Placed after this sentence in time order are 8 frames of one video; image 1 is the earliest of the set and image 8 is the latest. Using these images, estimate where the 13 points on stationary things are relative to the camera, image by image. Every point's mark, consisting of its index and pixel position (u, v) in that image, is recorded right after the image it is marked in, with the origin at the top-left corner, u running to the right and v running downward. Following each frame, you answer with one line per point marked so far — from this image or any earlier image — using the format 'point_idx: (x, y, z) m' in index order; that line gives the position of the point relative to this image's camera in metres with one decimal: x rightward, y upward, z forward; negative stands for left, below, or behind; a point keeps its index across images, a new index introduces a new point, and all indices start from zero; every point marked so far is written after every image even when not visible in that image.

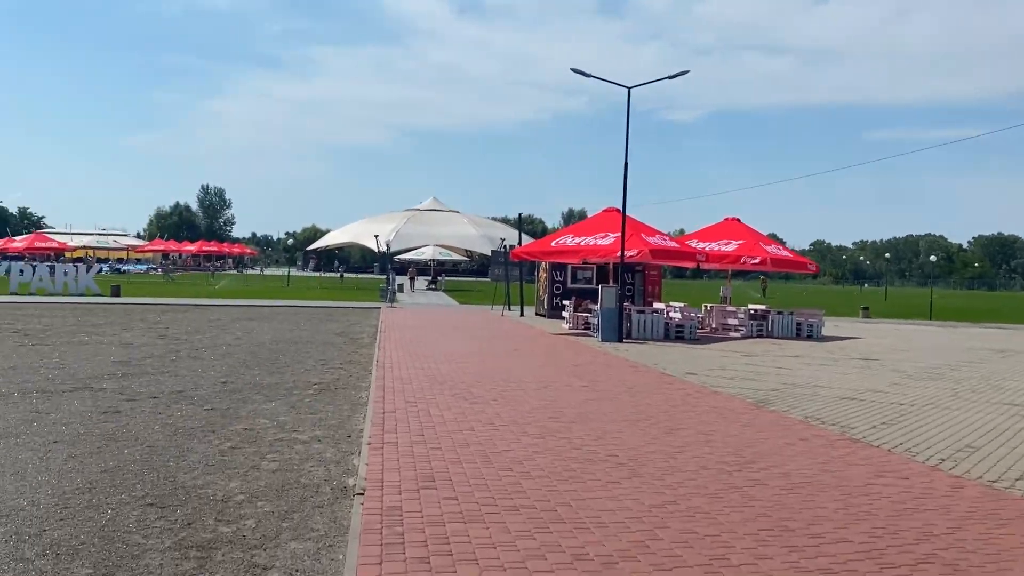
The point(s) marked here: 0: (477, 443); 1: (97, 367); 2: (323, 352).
0: (-0.3, -1.5, +8.4) m
1: (-7.2, -1.4, +15.1) m
2: (-4.0, -1.4, +18.6) m
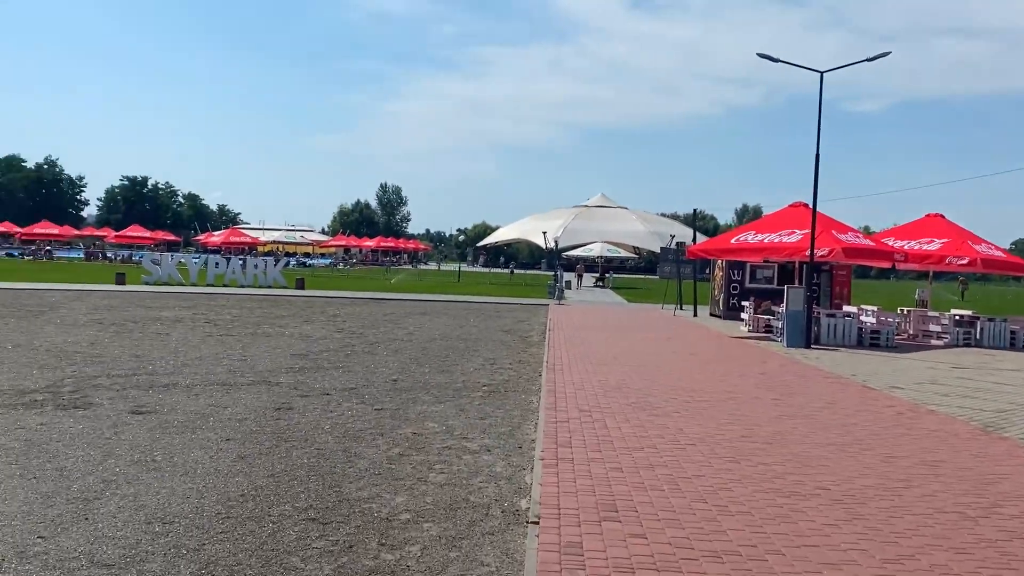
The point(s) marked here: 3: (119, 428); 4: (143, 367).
0: (+1.3, -1.5, +7.5) m
1: (-4.2, -1.3, +15.4) m
2: (-0.4, -1.3, +18.2) m
3: (-4.0, -1.4, +8.9) m
4: (-5.9, -1.2, +13.8) m
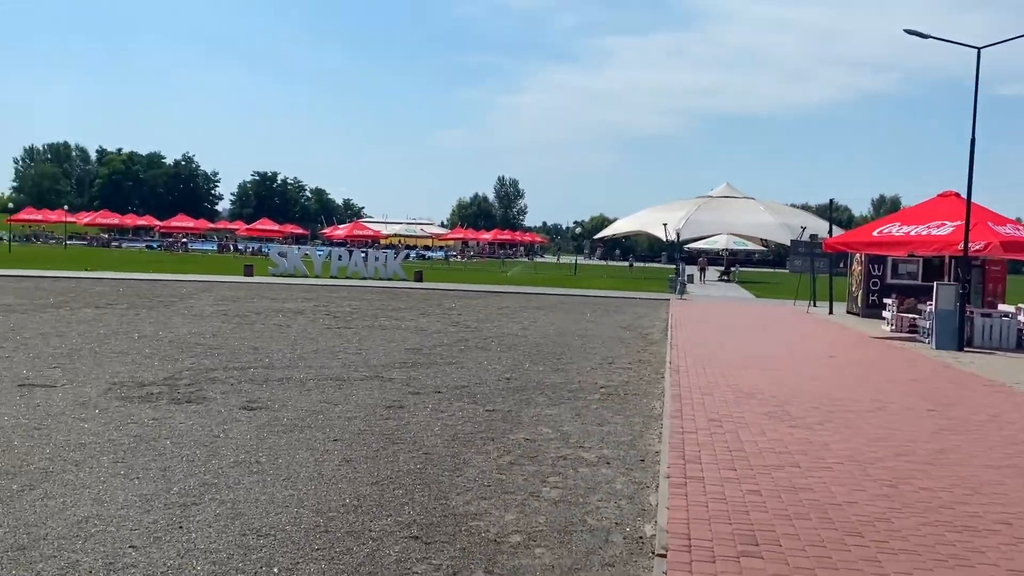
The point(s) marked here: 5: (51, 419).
0: (+2.3, -1.5, +6.6) m
1: (-2.2, -1.1, +15.1) m
2: (+2.0, -1.2, +17.4) m
3: (-2.8, -1.4, +8.7) m
4: (-4.0, -1.1, +13.8) m
5: (-4.6, -1.3, +8.6) m
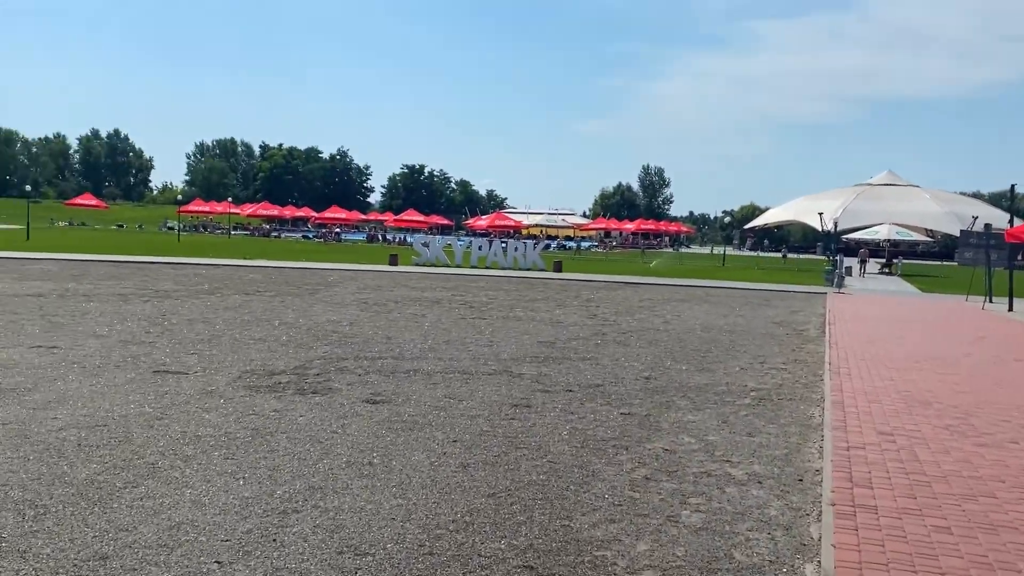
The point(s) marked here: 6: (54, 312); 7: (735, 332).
0: (+3.1, -1.5, +5.4) m
1: (+0.2, -1.0, +14.5) m
2: (+4.6, -1.1, +16.1) m
3: (-1.6, -1.3, +8.3) m
4: (-1.9, -1.0, +13.5) m
5: (-3.3, -1.2, +8.4) m
6: (-9.0, -0.5, +17.0) m
7: (+4.7, -0.9, +18.3) m
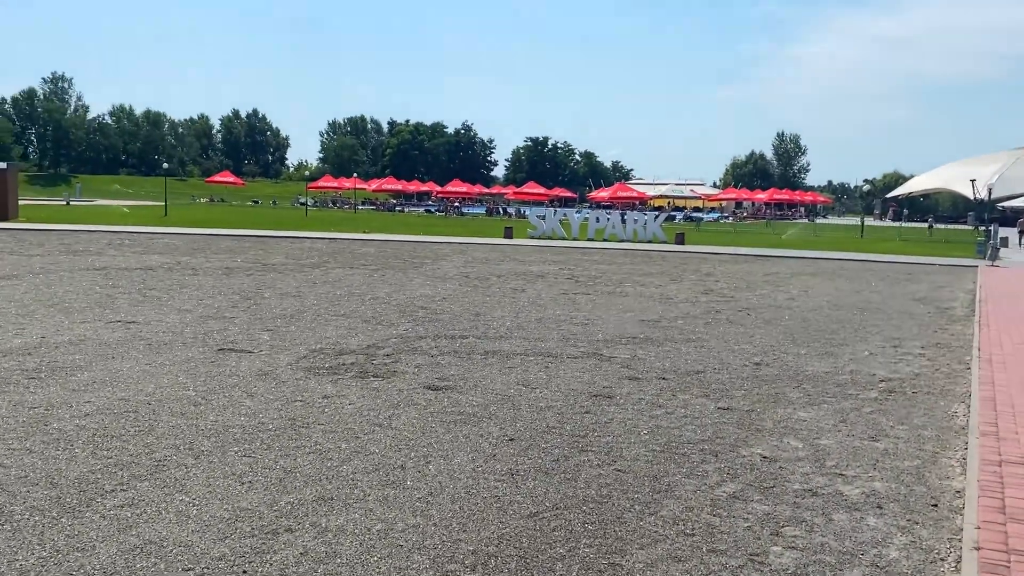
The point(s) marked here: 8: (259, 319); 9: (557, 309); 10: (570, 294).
0: (+3.3, -1.4, +3.9) m
1: (+1.7, -0.6, +13.3) m
2: (+6.3, -0.6, +14.2) m
3: (-1.0, -1.0, +7.4) m
4: (-0.5, -0.6, +12.6) m
5: (-2.6, -0.9, +7.8) m
6: (-7.0, +0.1, +17.0) m
7: (+6.7, -0.4, +16.3) m
8: (-3.7, -0.4, +12.6) m
9: (+0.8, -0.4, +15.2) m
10: (+1.2, -0.1, +18.0) m
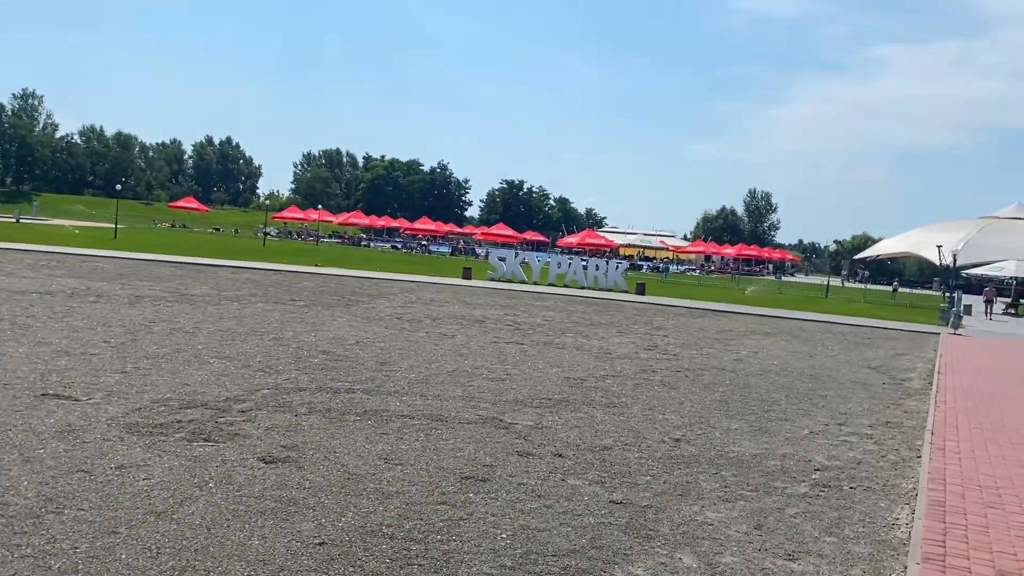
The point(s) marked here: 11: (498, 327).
0: (+2.2, -1.8, +2.5) m
1: (+0.4, -1.3, +11.9) m
2: (+5.0, -1.7, +12.9) m
3: (-2.1, -1.4, +5.9) m
4: (-1.8, -1.2, +11.1) m
5: (-3.7, -1.2, +6.2) m
6: (-8.4, -0.4, +15.4) m
7: (+5.3, -1.6, +15.1) m
8: (-4.9, -0.9, +11.0) m
9: (-0.6, -1.2, +13.8) m
10: (-0.2, -1.1, +16.6) m
11: (-0.3, -0.9, +19.9) m
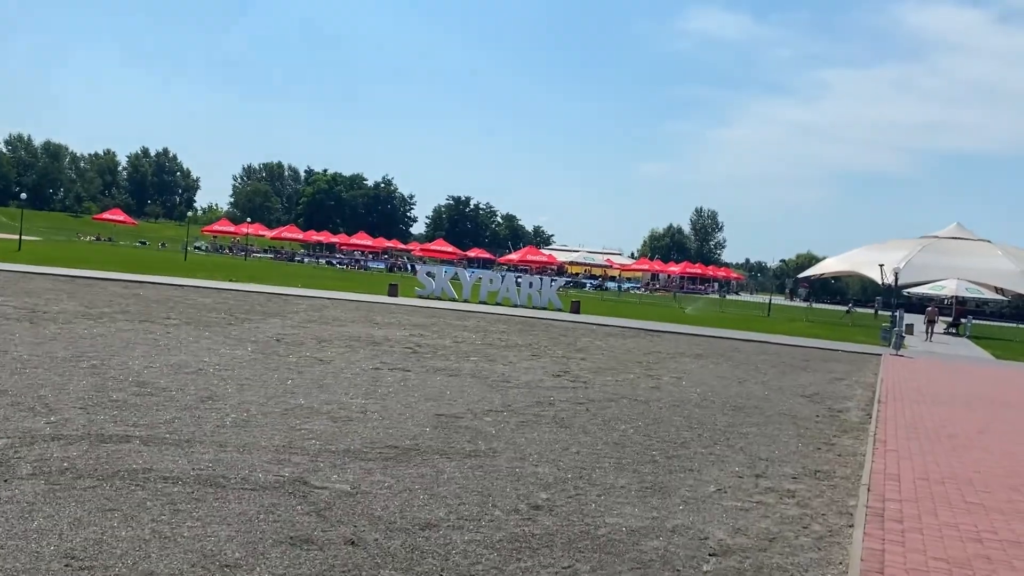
0: (+1.1, -1.8, +0.4) m
1: (-1.3, -1.5, +9.7) m
2: (+3.3, -1.9, +11.0) m
3: (-3.4, -1.4, +3.5) m
4: (-3.4, -1.3, +8.8) m
5: (-5.1, -1.3, +3.8) m
6: (-10.2, -0.6, +12.7) m
7: (+3.5, -1.9, +13.1) m
8: (-6.5, -1.0, +8.5) m
9: (-2.3, -1.4, +11.5) m
10: (-2.1, -1.4, +14.4) m
11: (-2.4, -1.3, +17.6) m
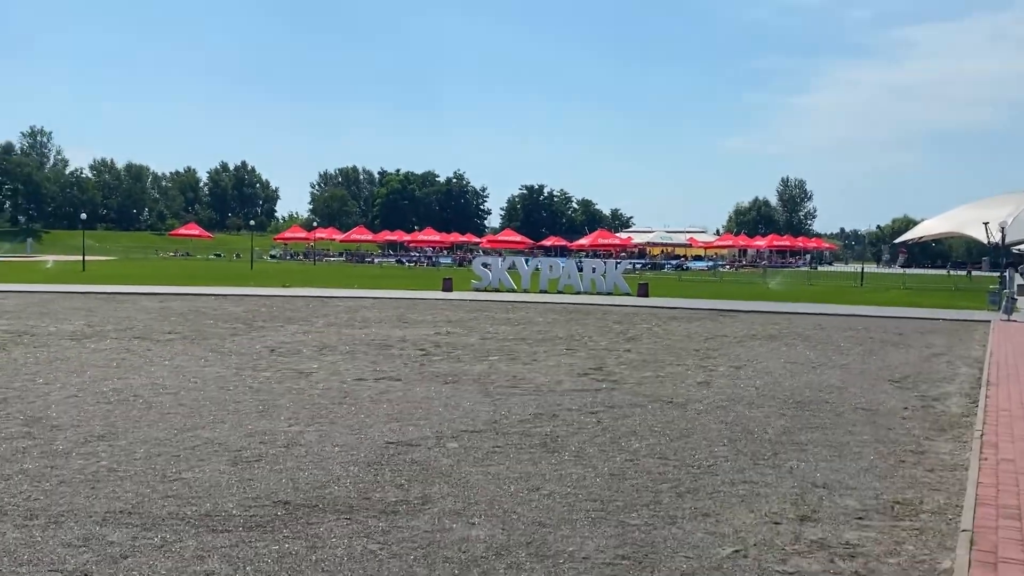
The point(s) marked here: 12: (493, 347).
0: (-0.1, -1.7, -2.1) m
1: (-1.6, -1.5, +7.4) m
2: (+3.1, -1.5, +8.2) m
3: (-4.3, -1.6, +1.5) m
4: (-3.8, -1.4, +6.7) m
5: (-6.0, -1.6, +1.9) m
6: (-10.2, -1.1, +11.2) m
7: (+3.5, -1.4, +10.3) m
8: (-6.9, -1.4, +6.8) m
9: (-2.4, -1.4, +9.3) m
10: (-2.0, -1.3, +12.1) m
11: (-2.0, -1.2, +15.4) m
12: (-0.4, -1.1, +16.9) m
